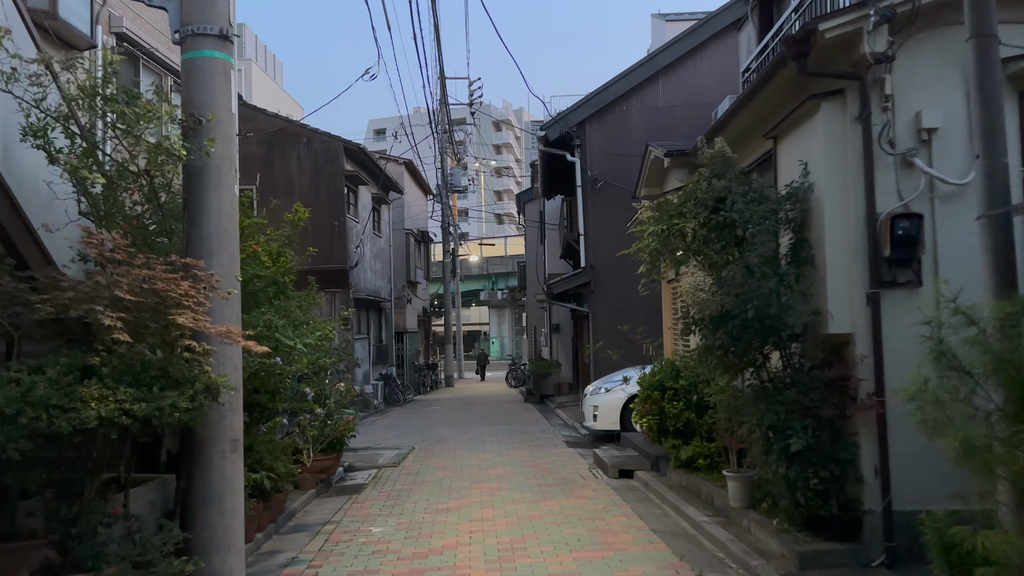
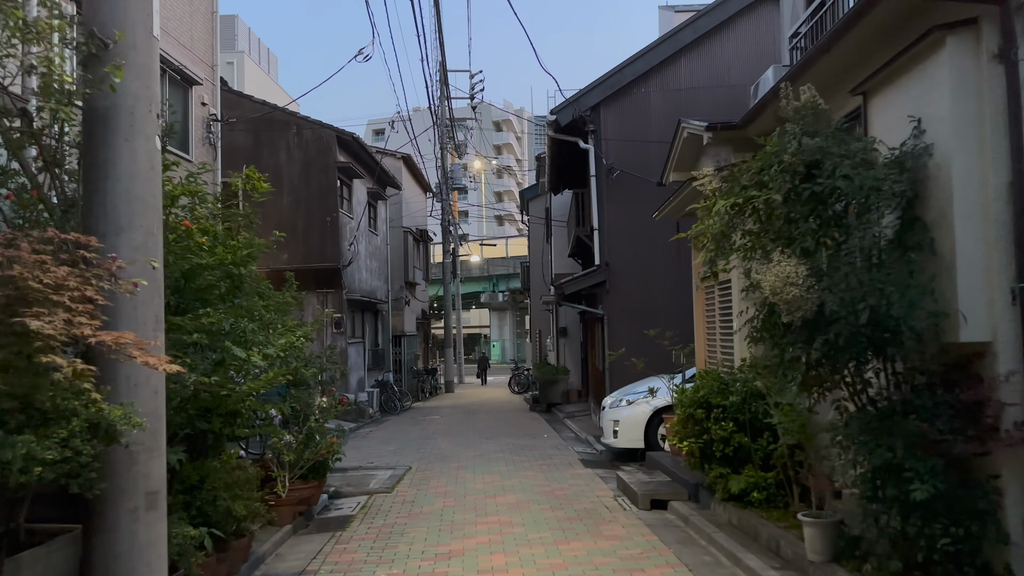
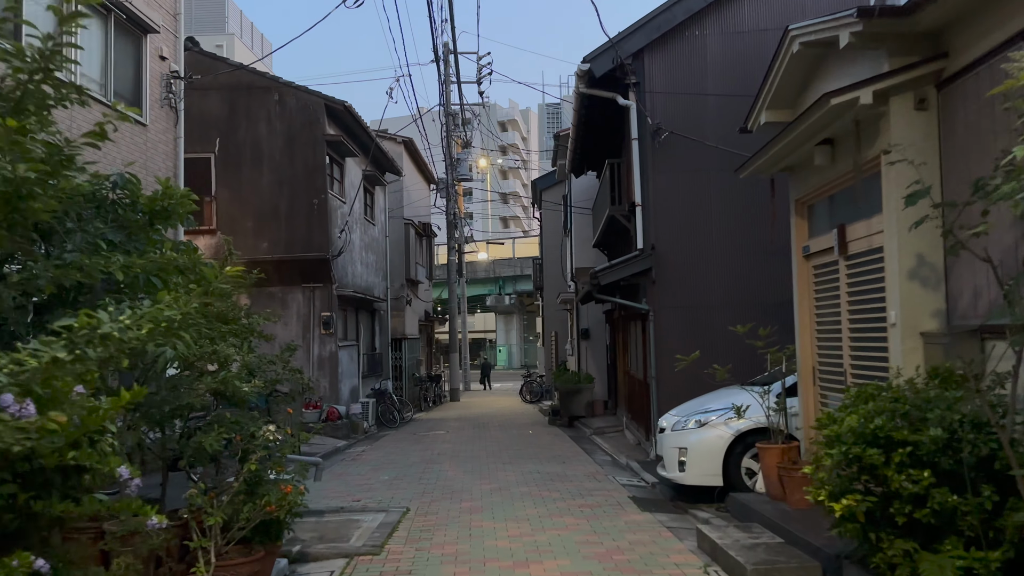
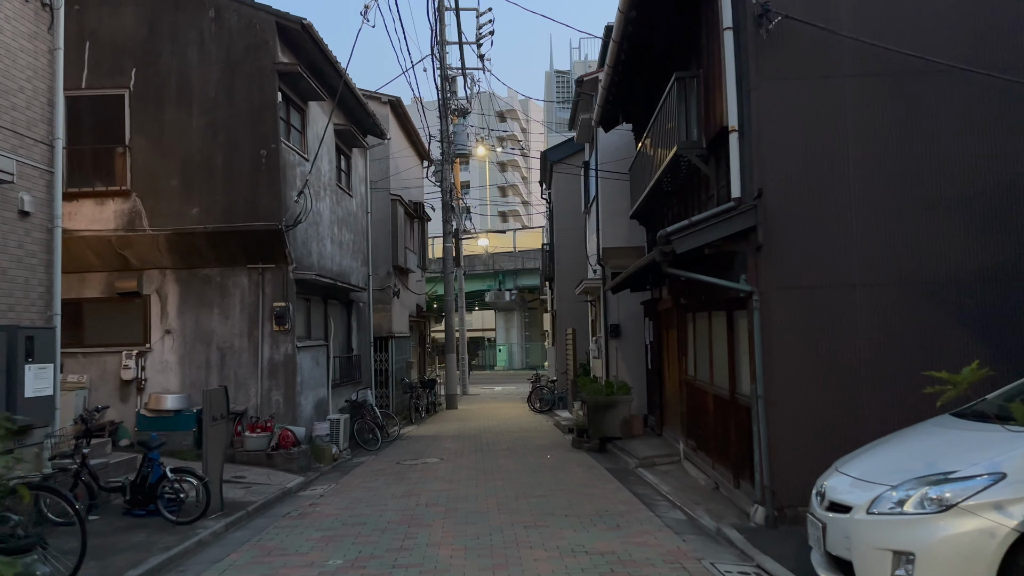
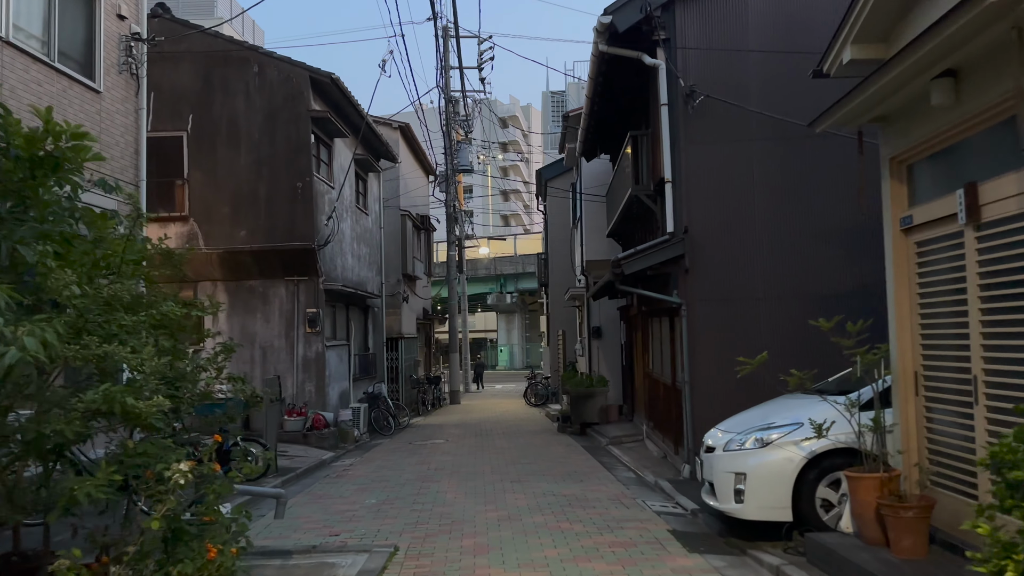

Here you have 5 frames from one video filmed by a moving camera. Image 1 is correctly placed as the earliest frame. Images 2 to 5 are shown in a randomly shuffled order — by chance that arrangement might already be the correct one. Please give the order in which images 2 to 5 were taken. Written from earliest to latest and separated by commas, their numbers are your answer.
2, 3, 5, 4
